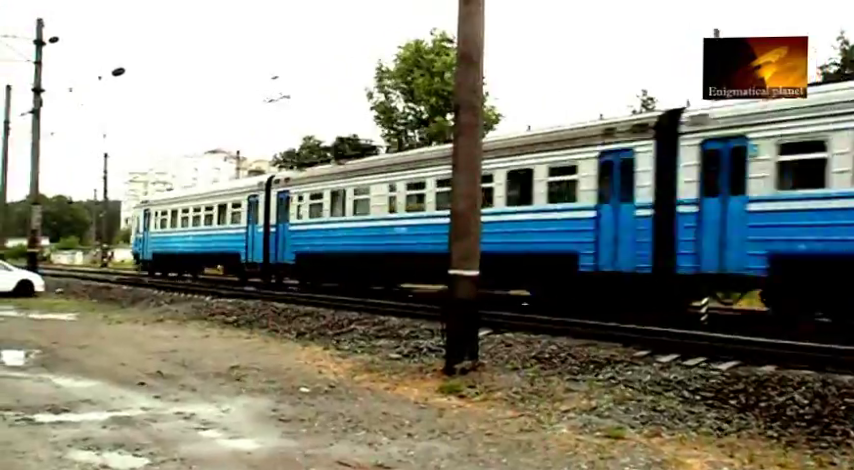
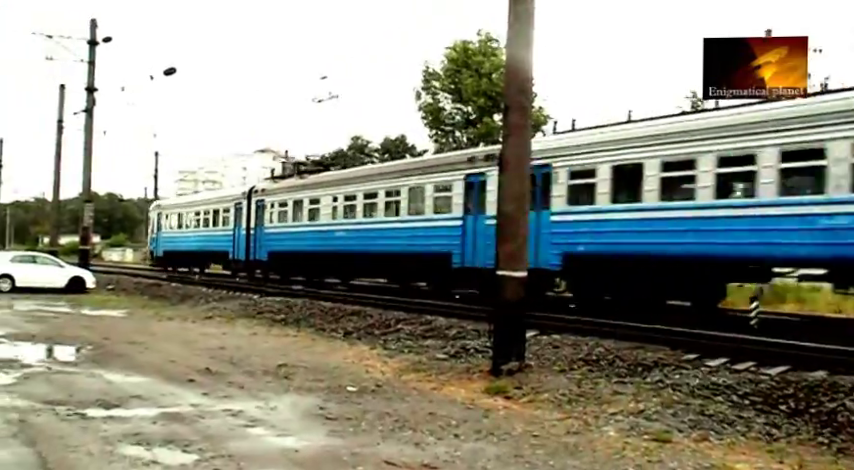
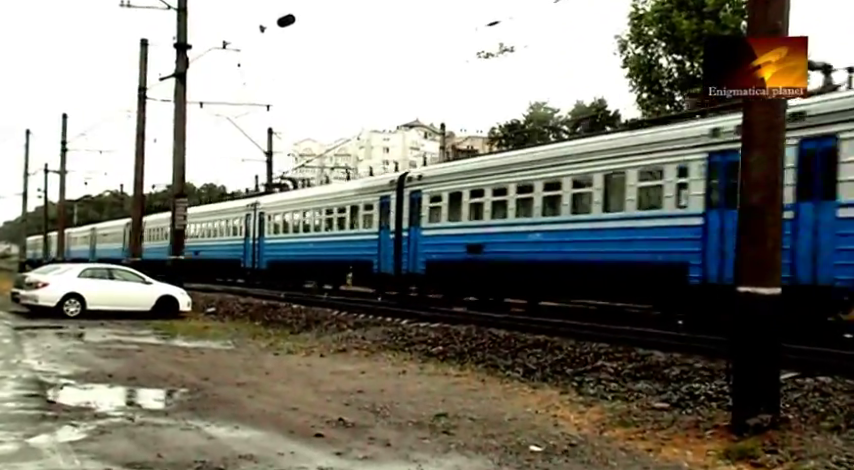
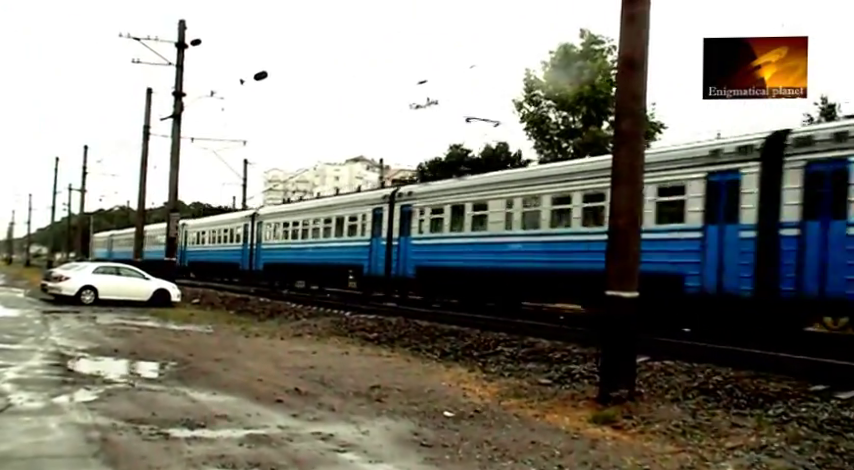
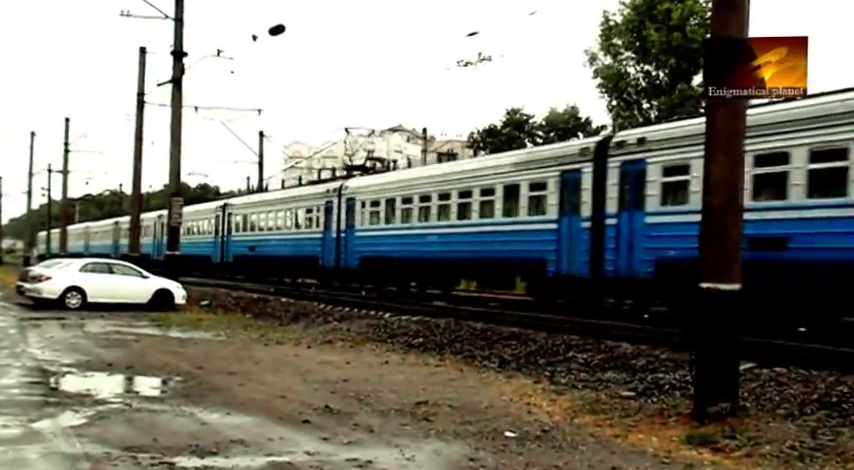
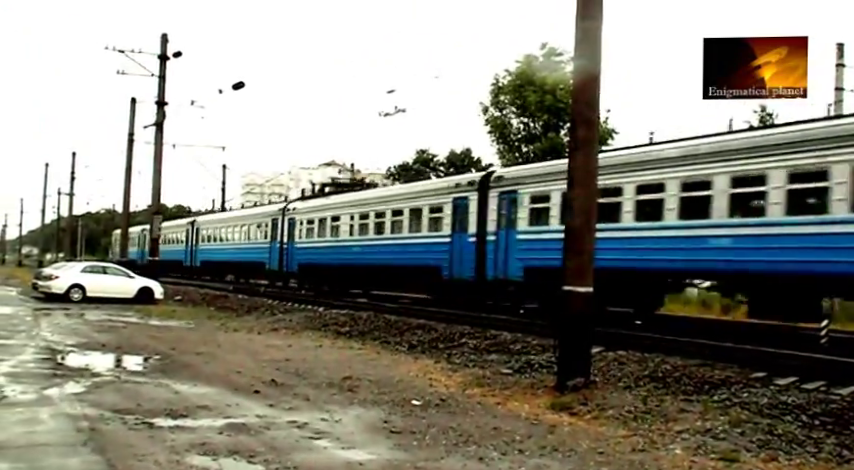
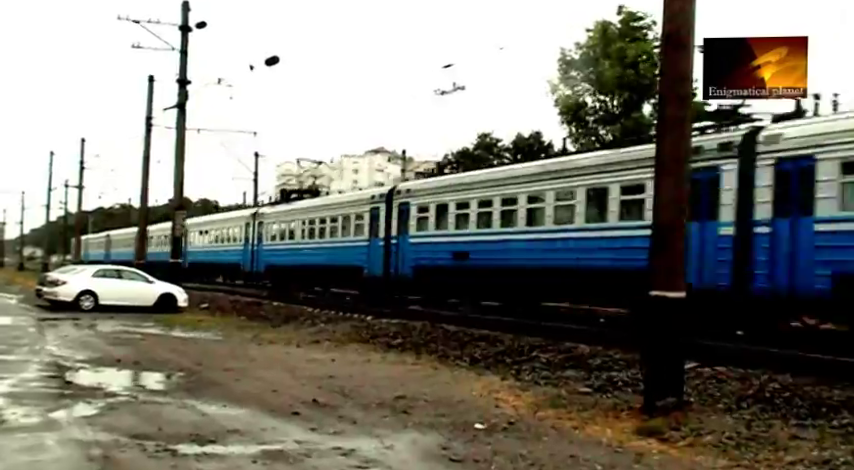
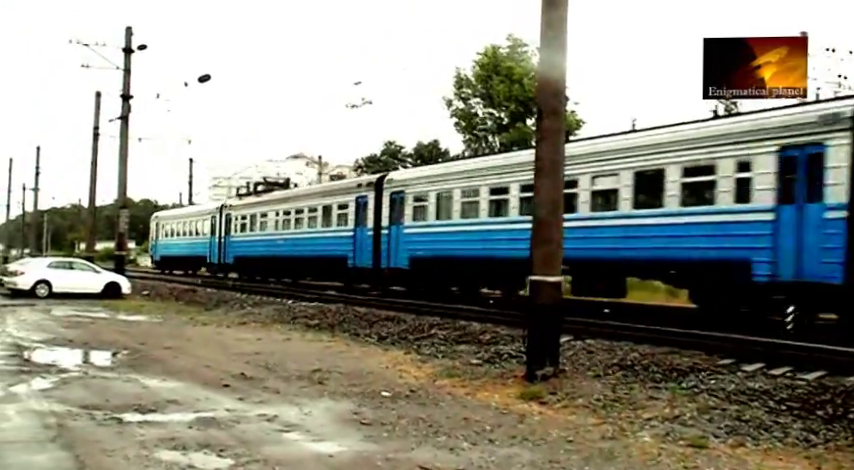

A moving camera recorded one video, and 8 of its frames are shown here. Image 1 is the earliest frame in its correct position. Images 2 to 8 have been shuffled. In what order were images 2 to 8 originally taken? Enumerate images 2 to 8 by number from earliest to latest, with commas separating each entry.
2, 8, 6, 4, 7, 5, 3
